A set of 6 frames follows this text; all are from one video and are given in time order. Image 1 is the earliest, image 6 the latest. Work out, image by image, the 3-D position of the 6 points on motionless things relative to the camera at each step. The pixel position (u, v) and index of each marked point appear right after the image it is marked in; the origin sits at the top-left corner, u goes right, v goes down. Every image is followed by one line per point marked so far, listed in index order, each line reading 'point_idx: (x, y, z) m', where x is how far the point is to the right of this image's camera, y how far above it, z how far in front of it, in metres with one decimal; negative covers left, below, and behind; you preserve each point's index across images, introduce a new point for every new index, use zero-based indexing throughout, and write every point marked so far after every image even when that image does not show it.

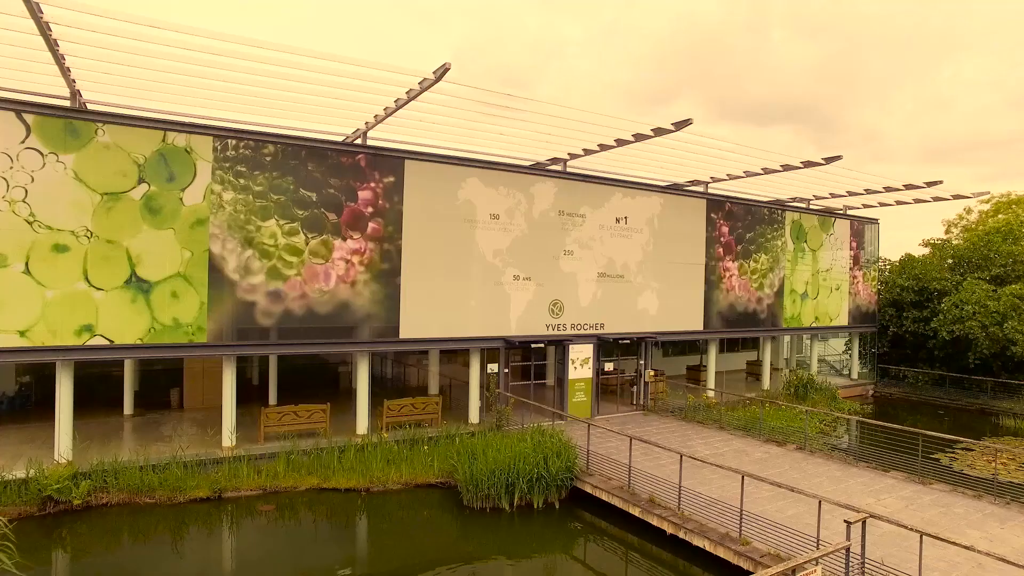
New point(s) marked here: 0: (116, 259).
0: (-6.3, +0.5, +9.3) m
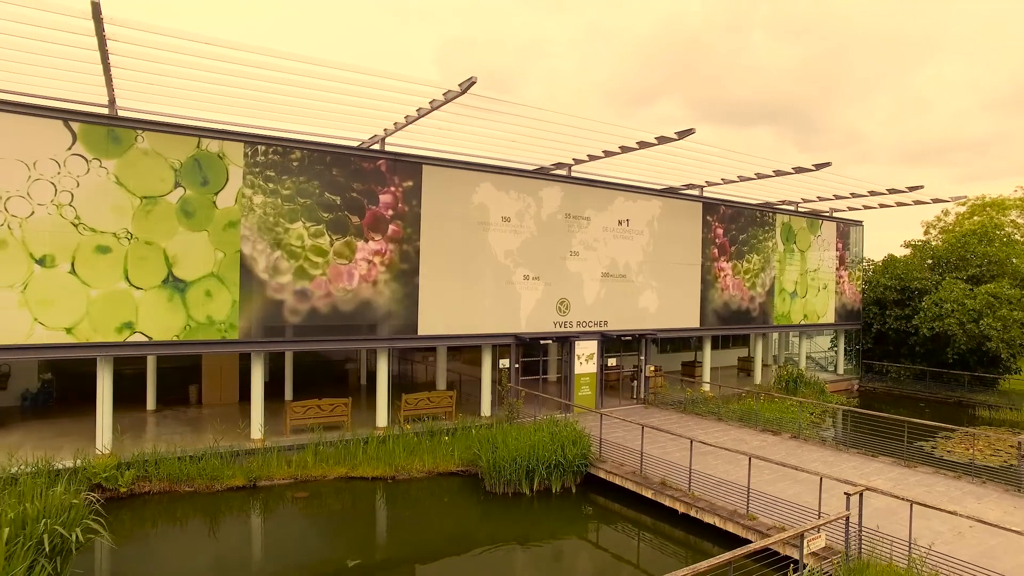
0: (-6.0, +0.5, +9.8) m
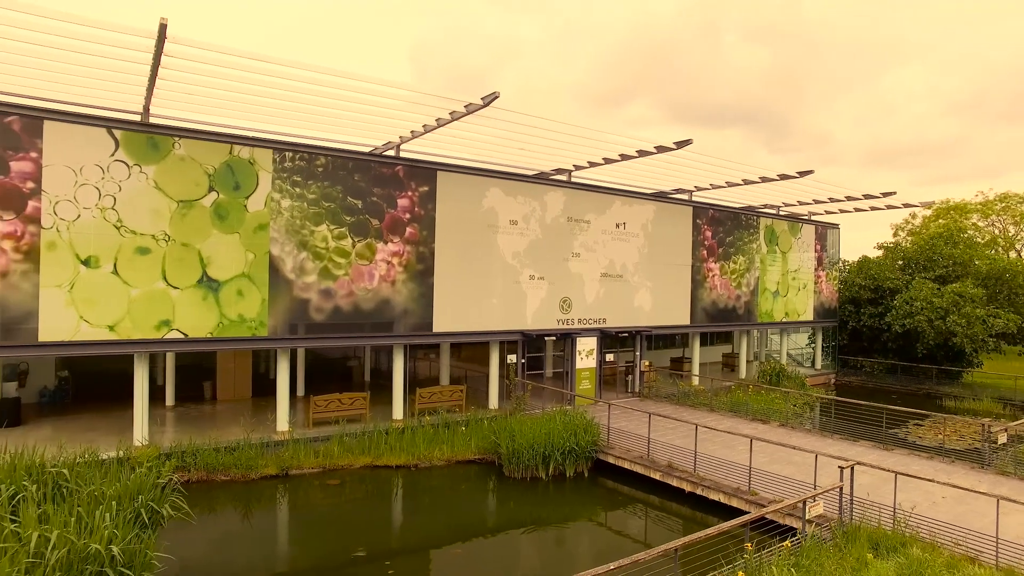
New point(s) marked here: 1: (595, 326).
0: (-5.7, +0.5, +10.3) m
1: (+2.3, -1.0, +15.8) m
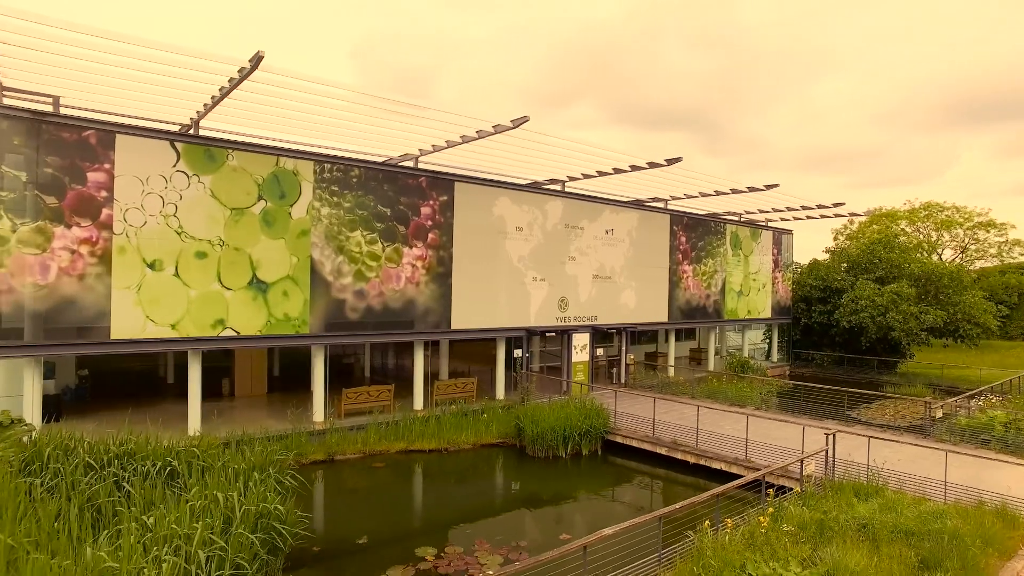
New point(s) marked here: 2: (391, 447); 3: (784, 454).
0: (-5.2, +0.5, +11.1) m
1: (+2.3, -1.1, +17.3) m
2: (-2.5, -3.3, +12.2) m
3: (+4.8, -2.9, +10.3) m
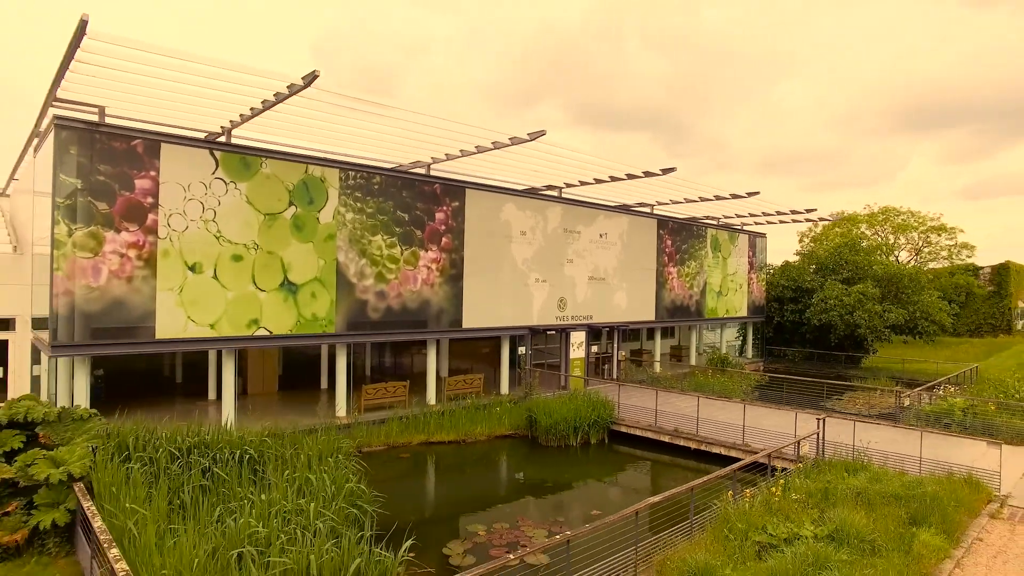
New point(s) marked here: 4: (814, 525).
0: (-4.8, +0.4, +11.7) m
1: (+2.3, -1.1, +18.3) m
2: (-2.2, -3.3, +12.9) m
3: (+5.2, -3.0, +11.4) m
4: (+3.6, -2.8, +6.9) m
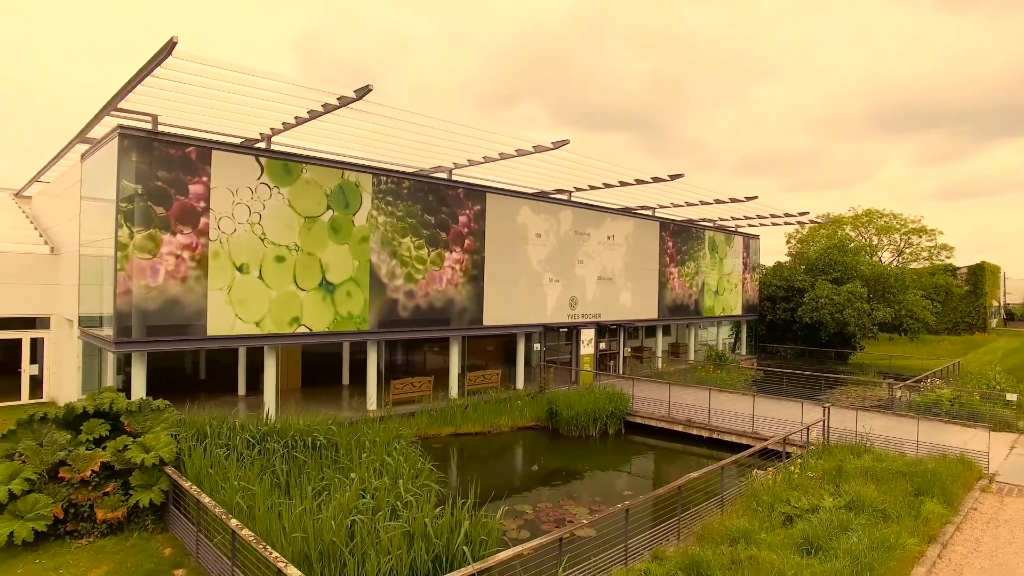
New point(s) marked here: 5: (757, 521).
0: (-4.2, +0.4, +12.4) m
1: (+2.7, -1.1, +19.2) m
2: (-1.7, -3.3, +13.6) m
3: (+5.8, -2.9, +12.3) m
4: (+4.2, -2.8, +7.7) m
5: (+3.0, -2.9, +7.2) m
